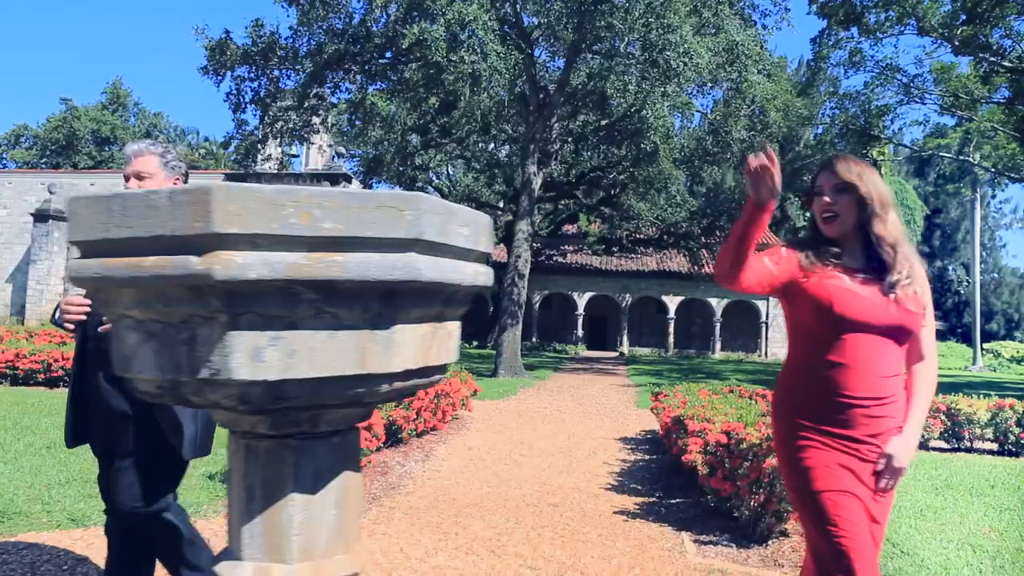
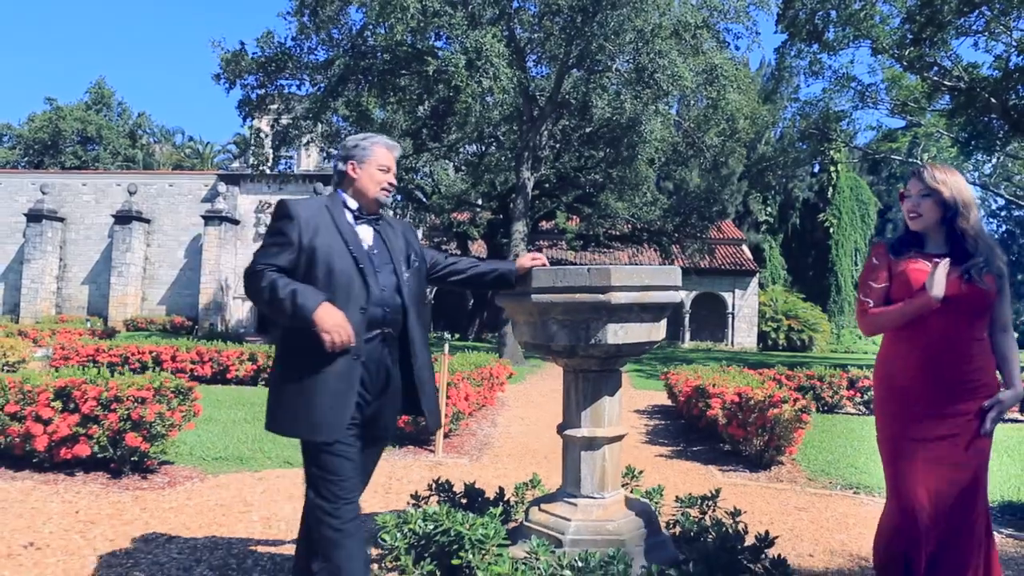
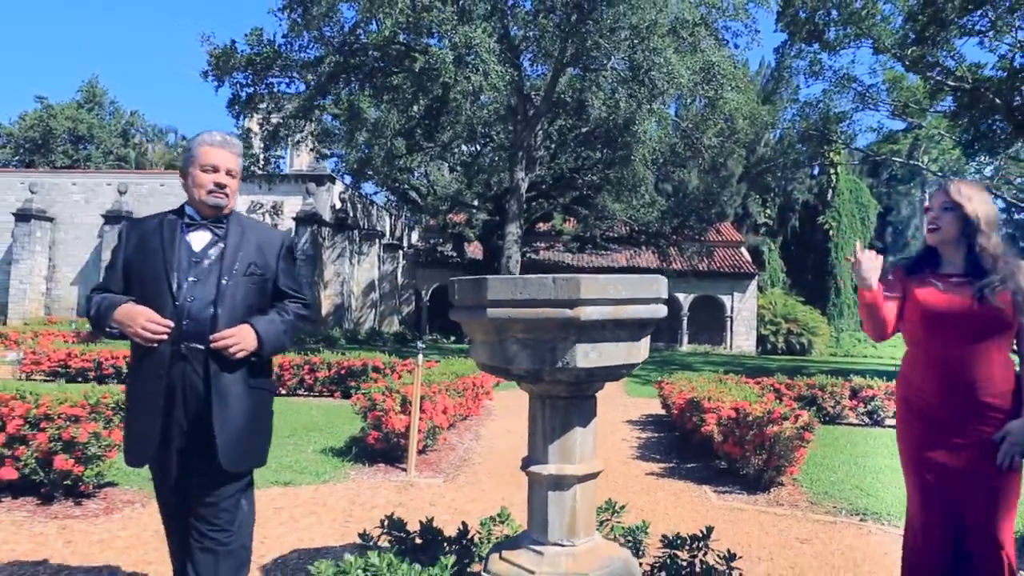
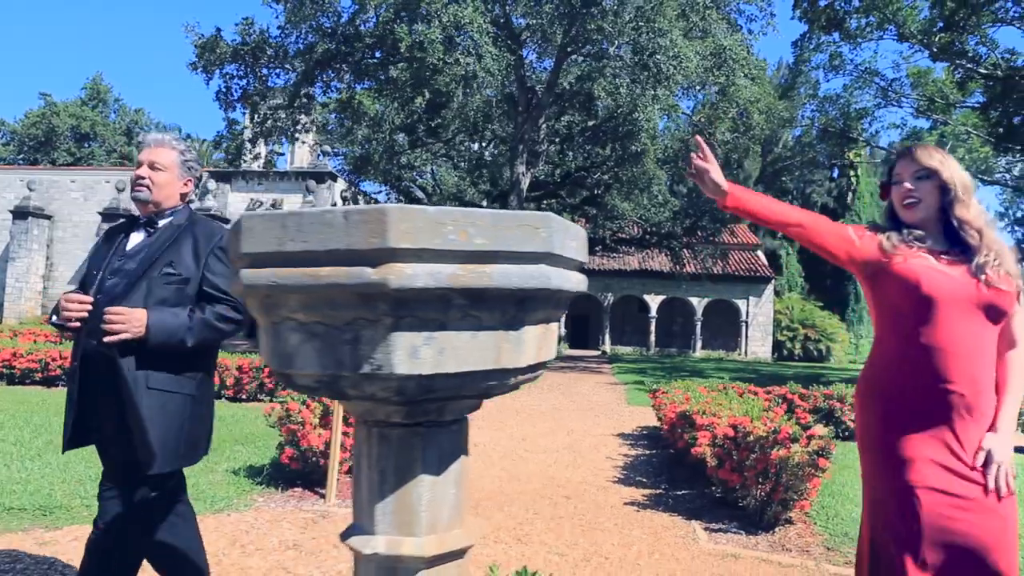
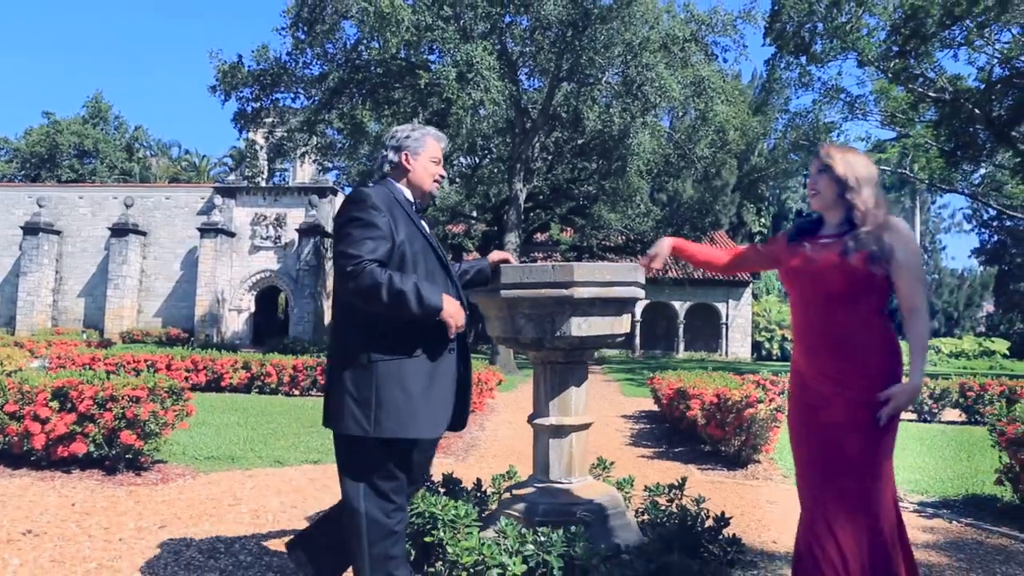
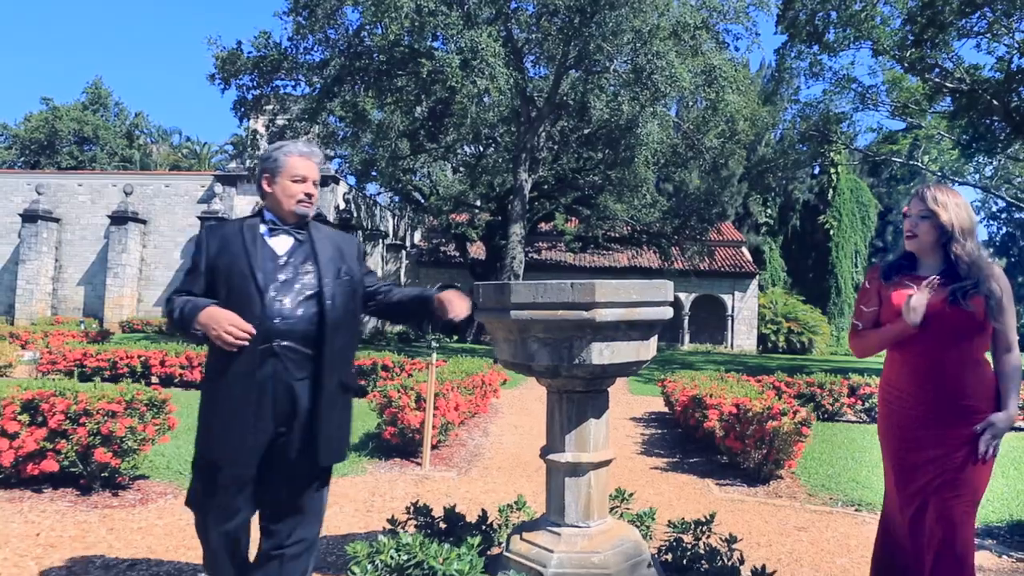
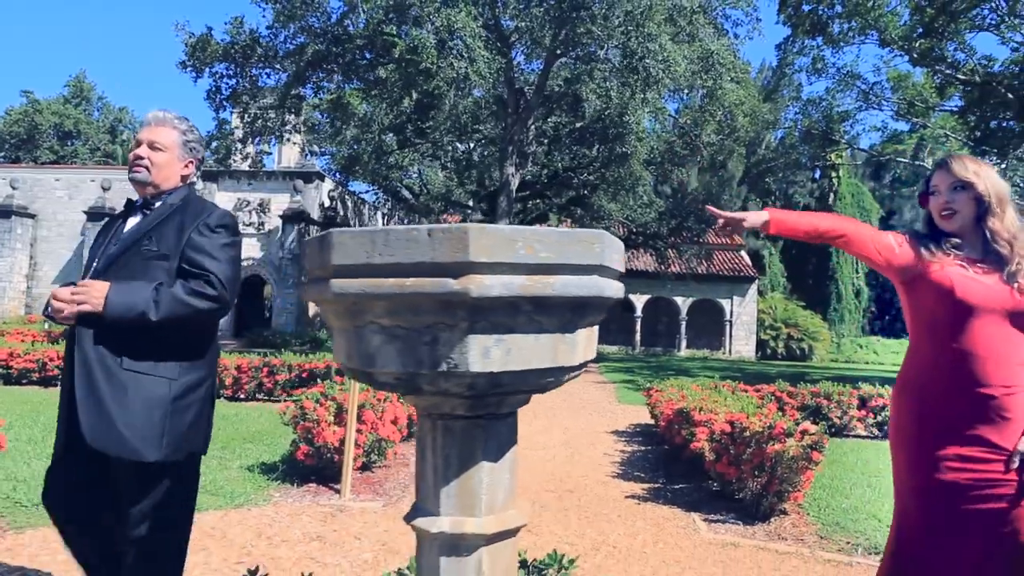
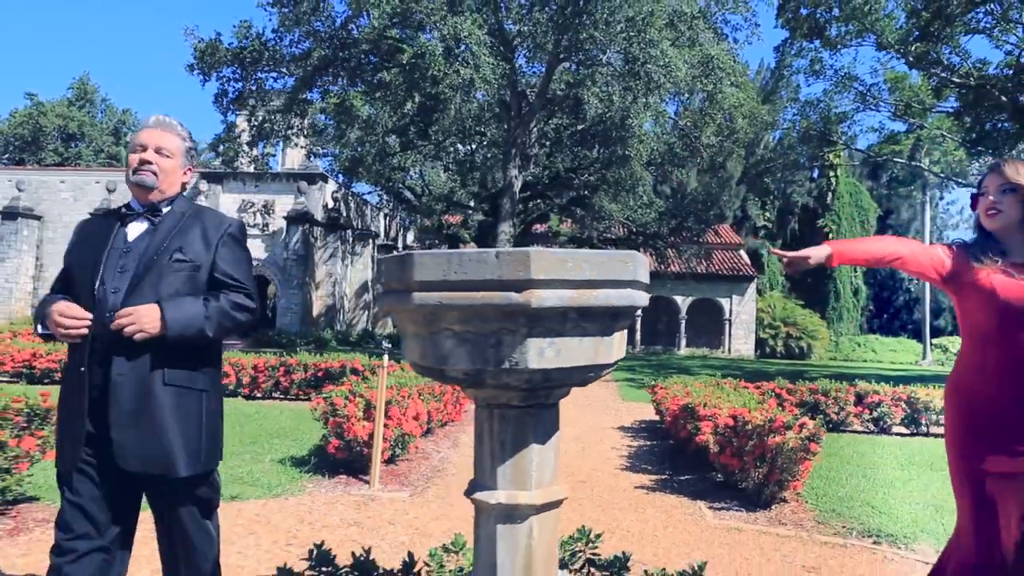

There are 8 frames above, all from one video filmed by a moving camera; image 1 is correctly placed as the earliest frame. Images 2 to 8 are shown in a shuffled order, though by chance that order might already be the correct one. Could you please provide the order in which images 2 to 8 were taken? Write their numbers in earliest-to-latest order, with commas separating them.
4, 7, 8, 3, 6, 2, 5
